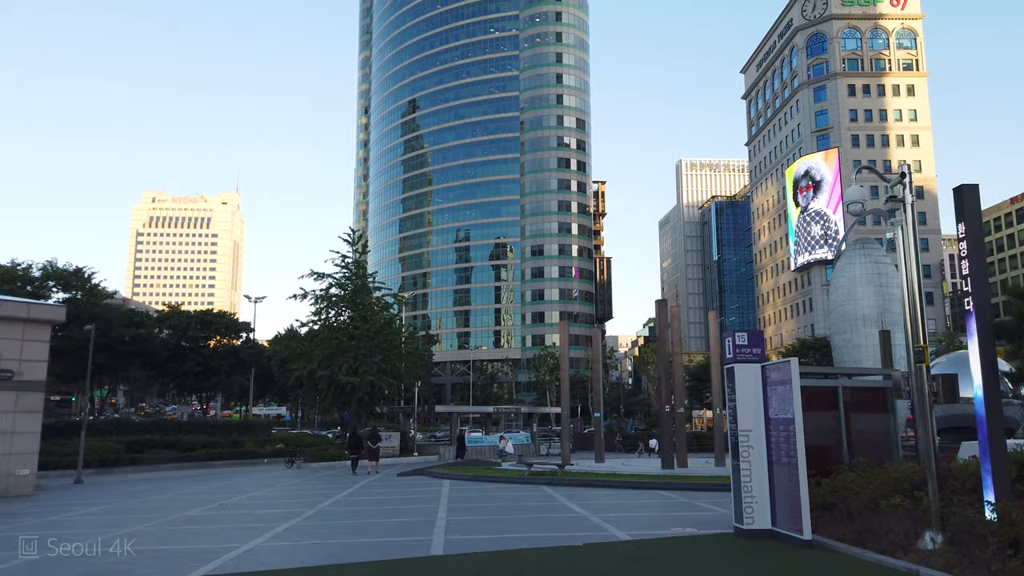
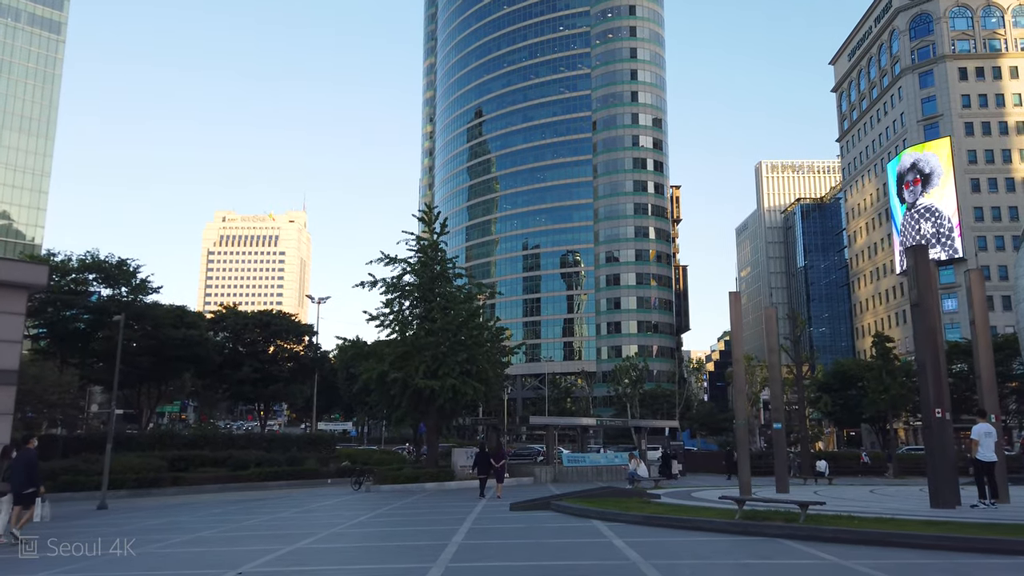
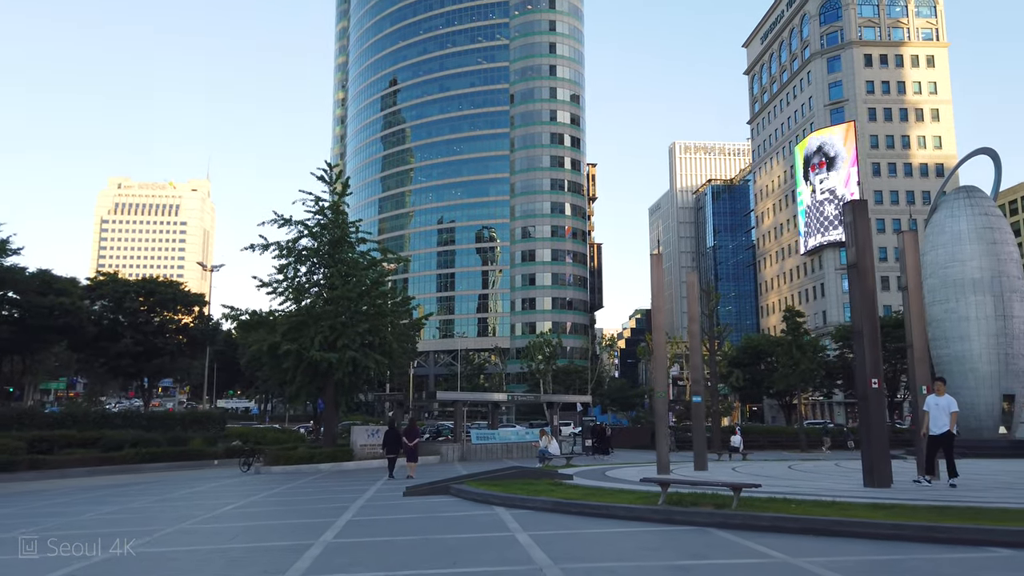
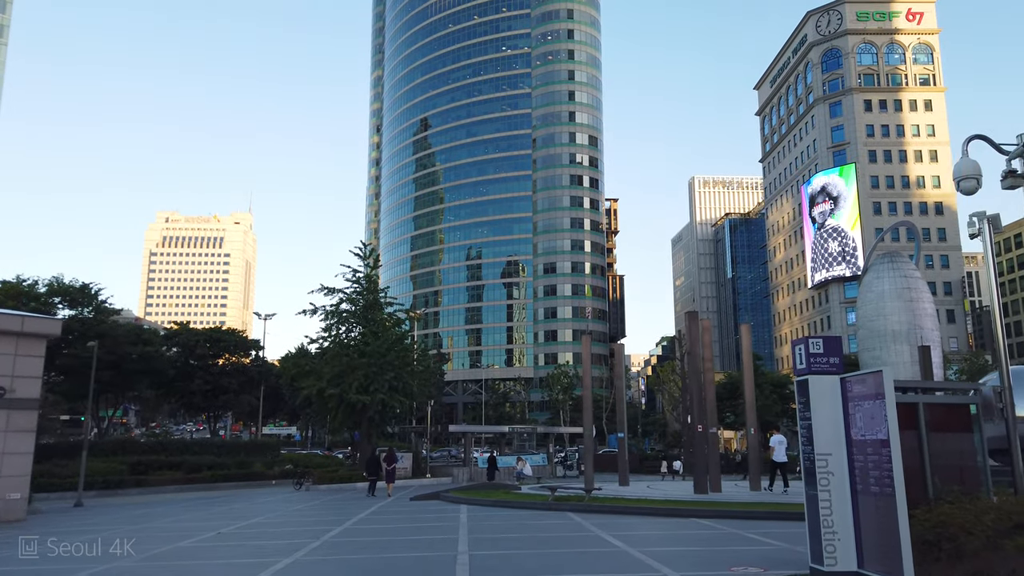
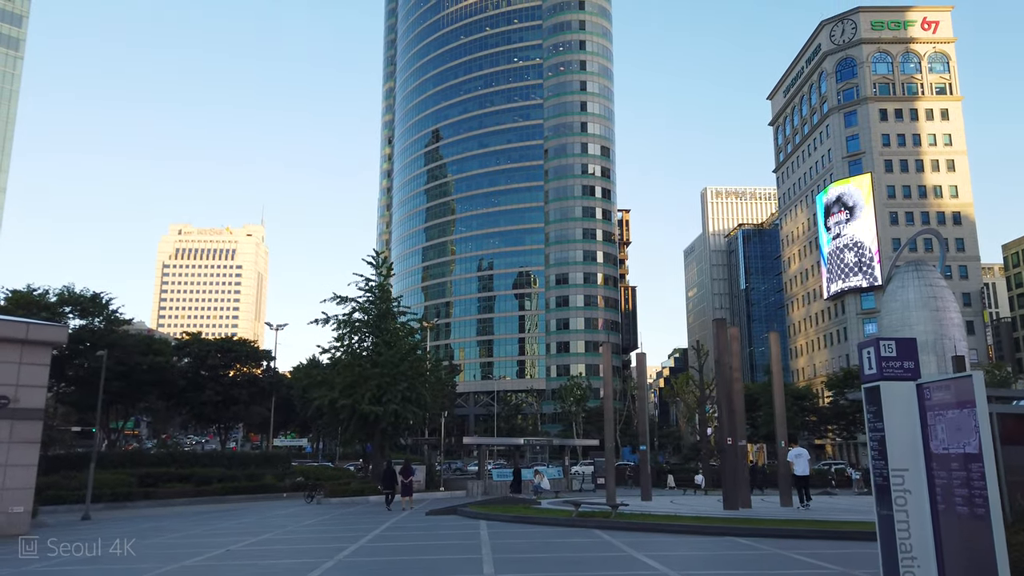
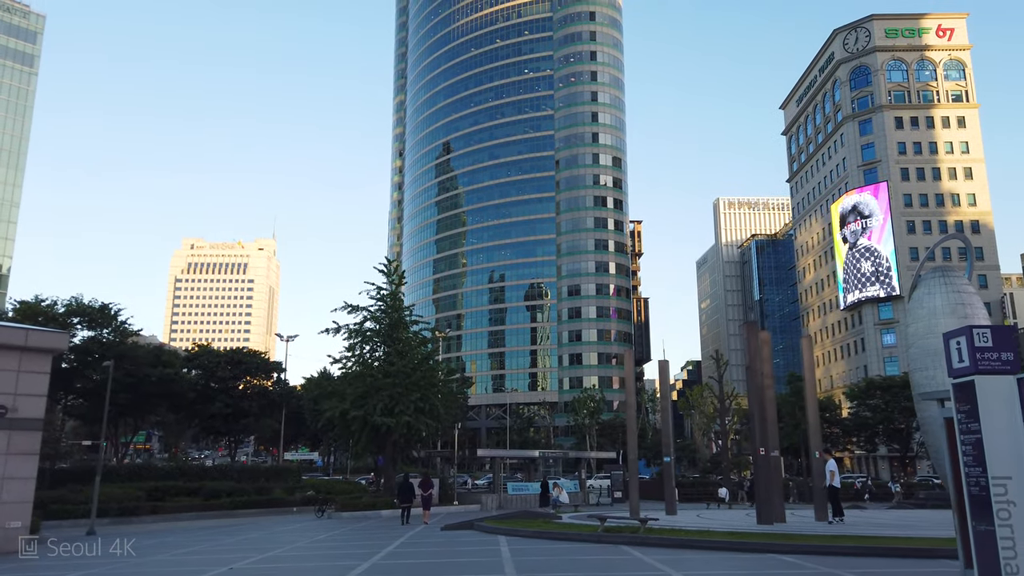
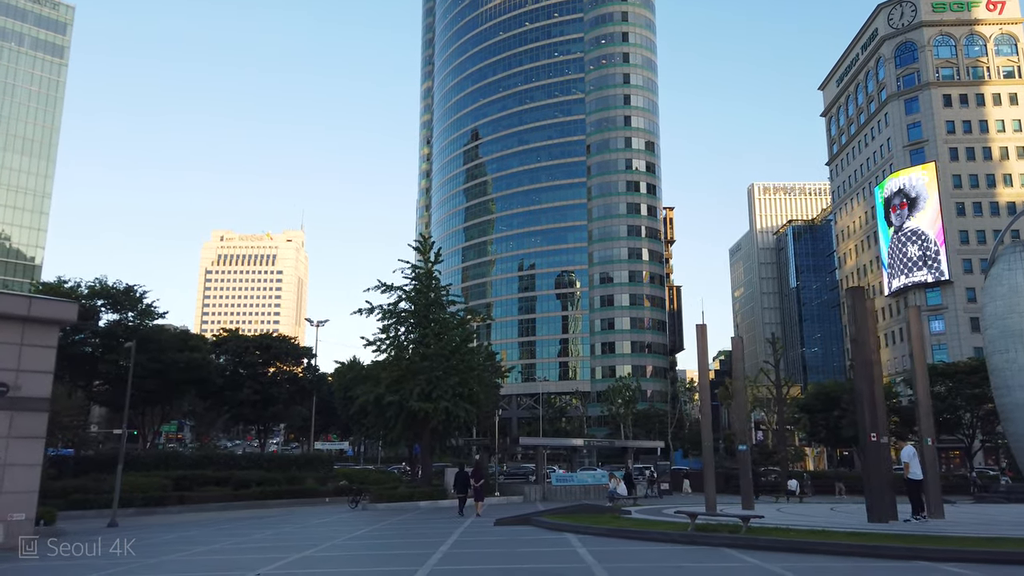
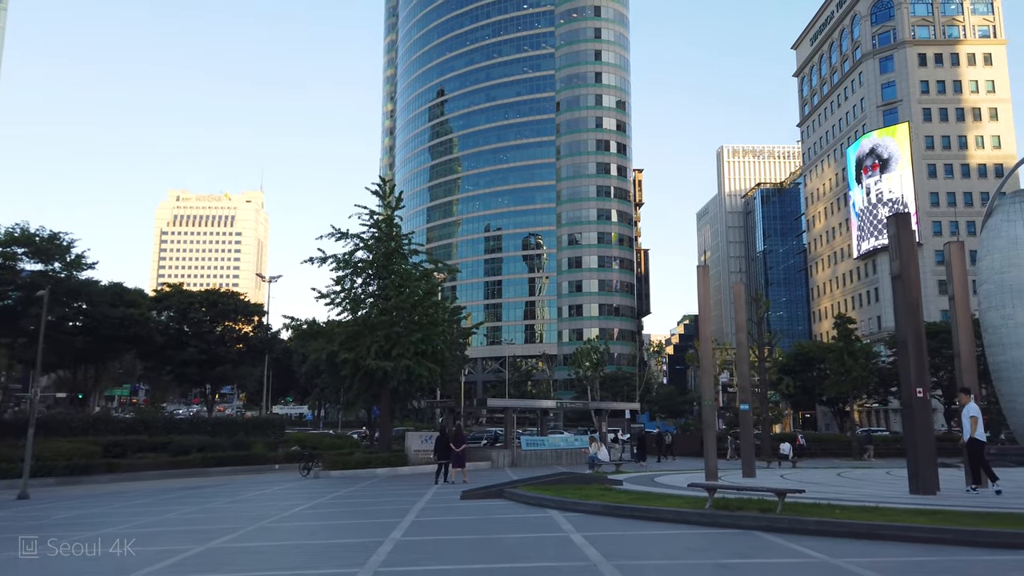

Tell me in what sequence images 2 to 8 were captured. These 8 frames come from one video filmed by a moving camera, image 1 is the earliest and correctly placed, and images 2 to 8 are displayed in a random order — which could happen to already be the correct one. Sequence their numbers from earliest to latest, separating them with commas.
4, 5, 6, 7, 2, 8, 3
